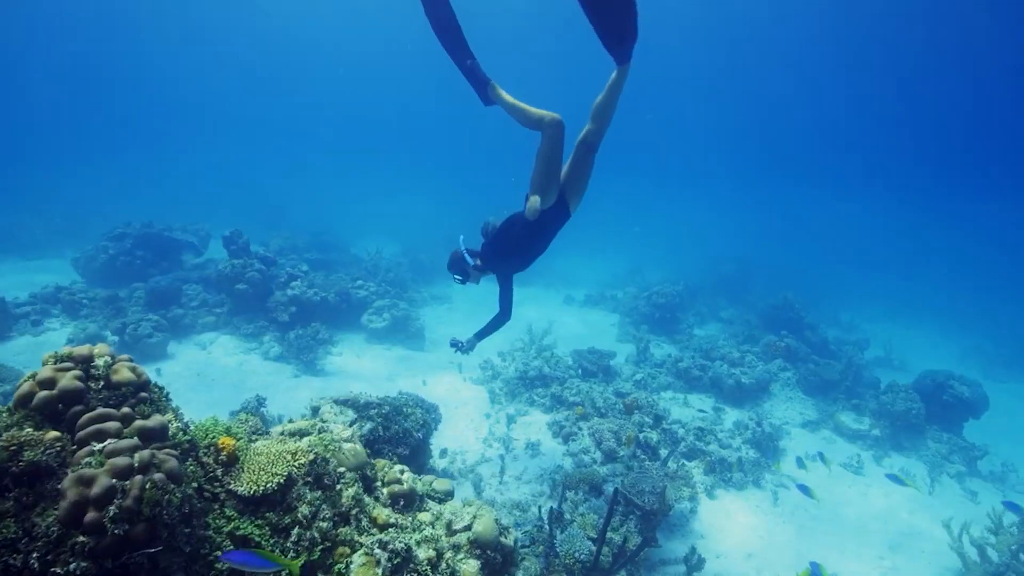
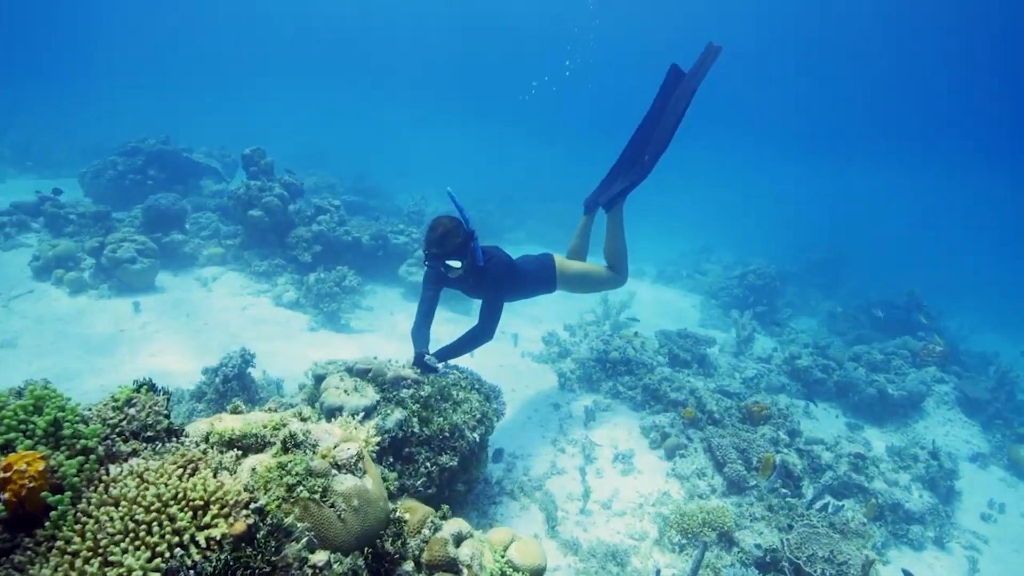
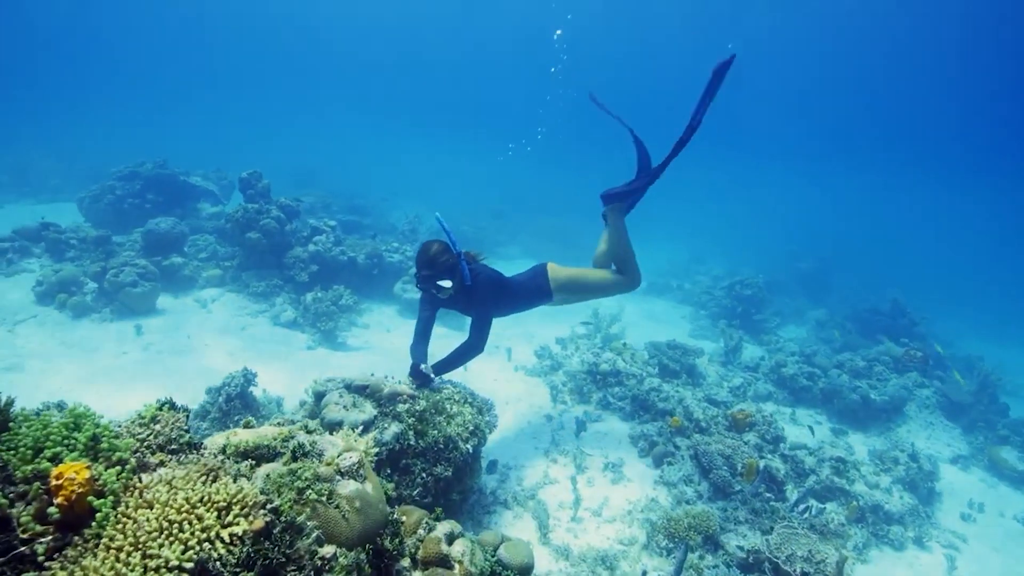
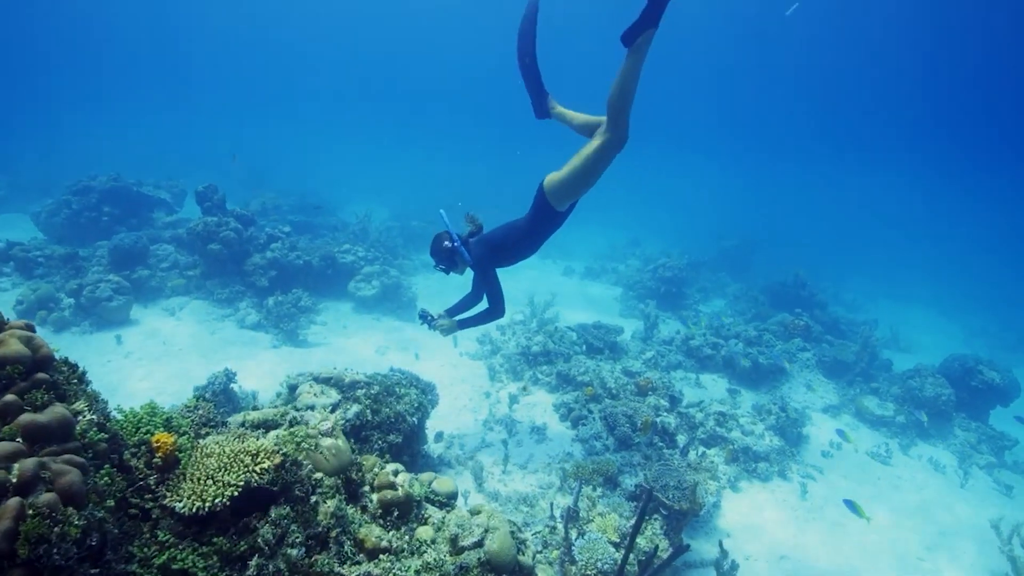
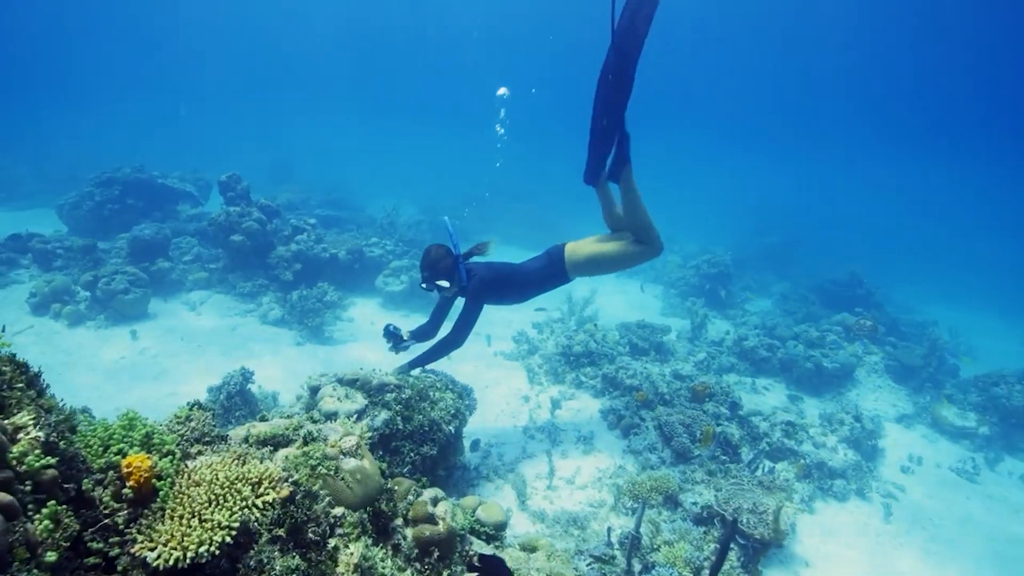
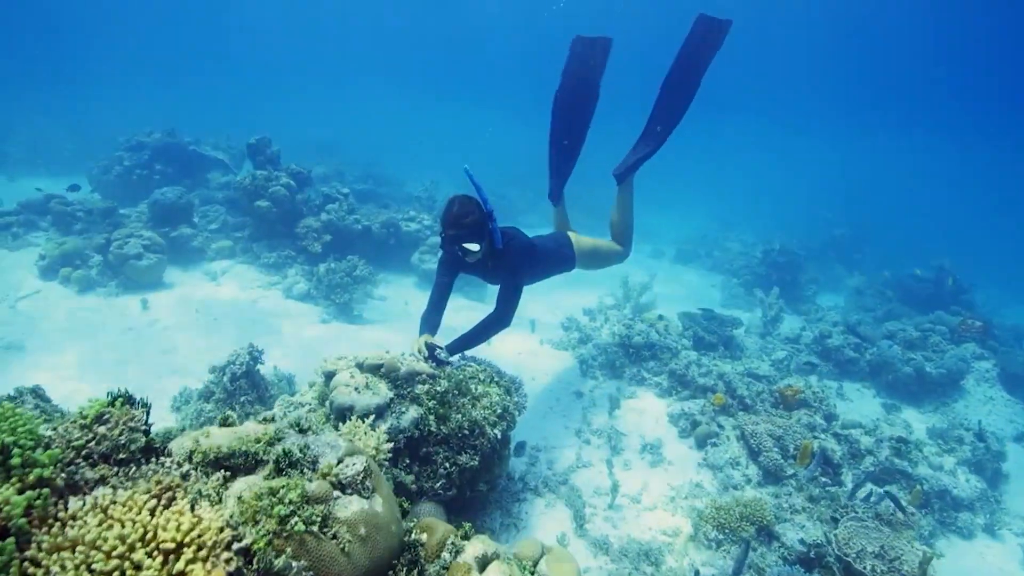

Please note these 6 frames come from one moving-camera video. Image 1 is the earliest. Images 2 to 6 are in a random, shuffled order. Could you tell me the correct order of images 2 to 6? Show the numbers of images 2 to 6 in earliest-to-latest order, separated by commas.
4, 5, 3, 2, 6
